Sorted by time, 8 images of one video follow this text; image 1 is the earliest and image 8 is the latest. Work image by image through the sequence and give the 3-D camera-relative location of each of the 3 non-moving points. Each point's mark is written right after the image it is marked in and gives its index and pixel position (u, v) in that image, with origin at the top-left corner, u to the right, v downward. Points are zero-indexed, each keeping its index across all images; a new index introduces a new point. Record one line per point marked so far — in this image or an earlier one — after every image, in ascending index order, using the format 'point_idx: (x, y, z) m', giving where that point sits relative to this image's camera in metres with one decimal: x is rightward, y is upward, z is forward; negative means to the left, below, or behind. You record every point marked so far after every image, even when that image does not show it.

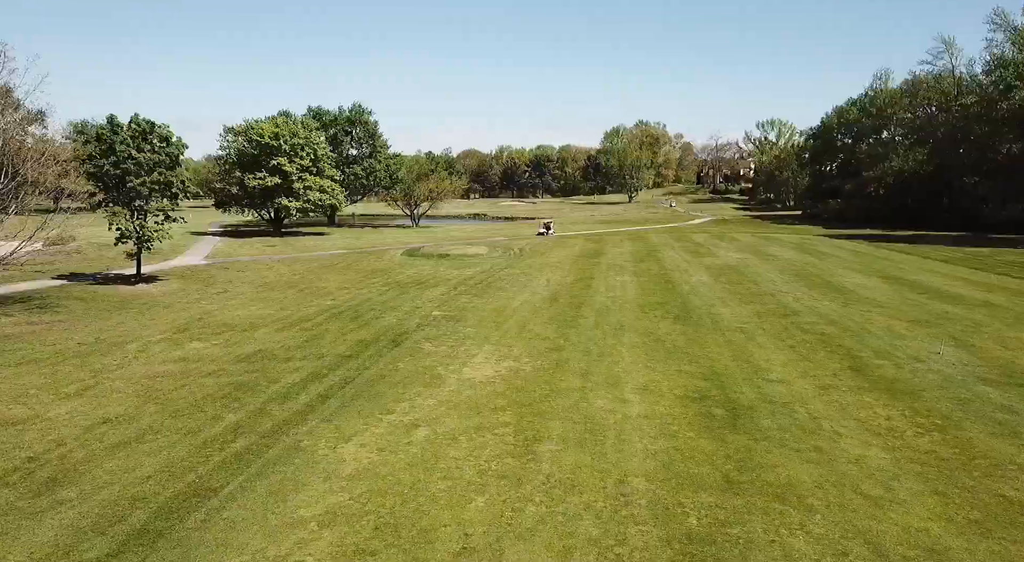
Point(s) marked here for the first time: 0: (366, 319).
0: (-3.9, -1.0, +18.3) m
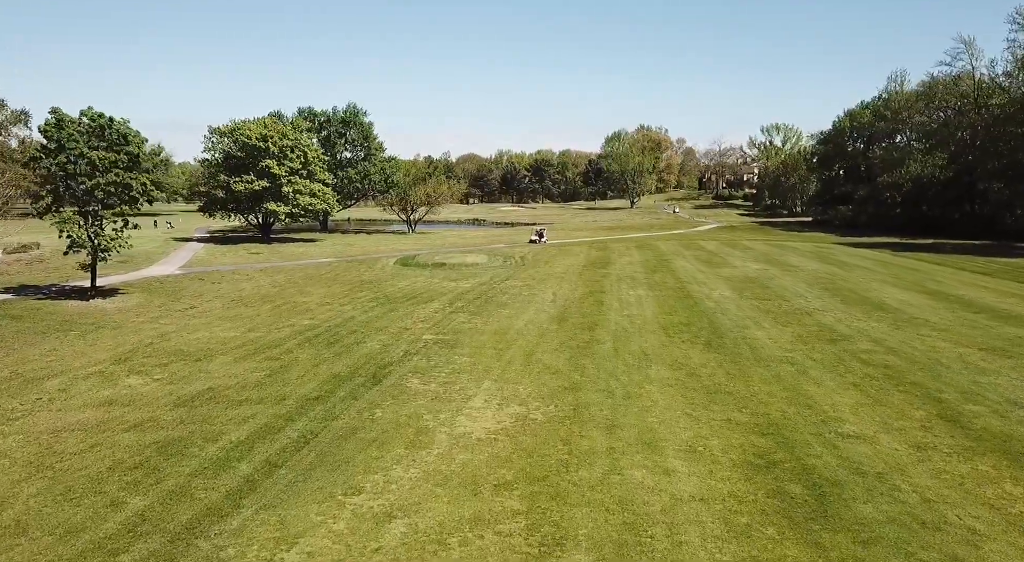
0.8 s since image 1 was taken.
0: (-3.8, -1.4, +15.6) m
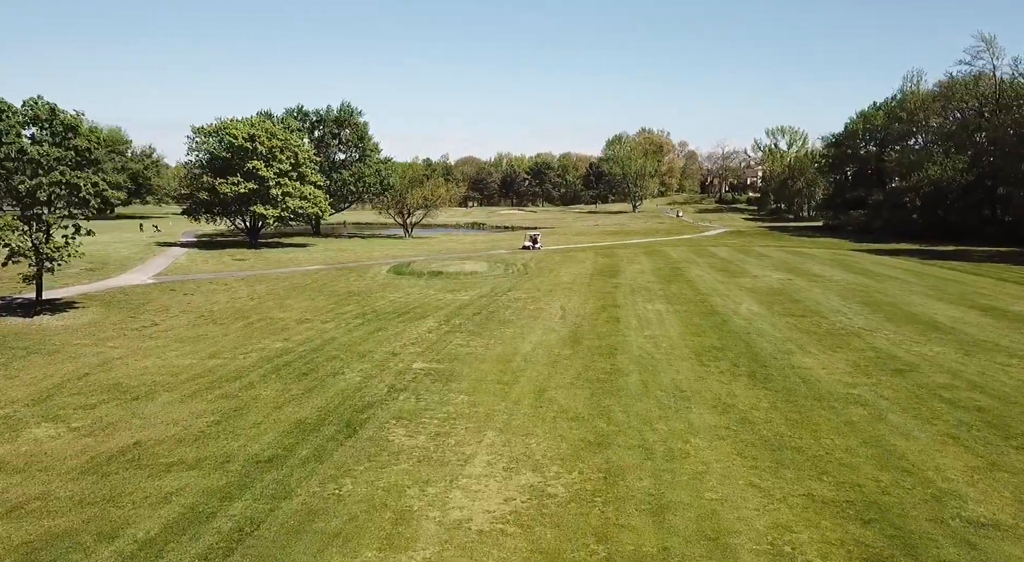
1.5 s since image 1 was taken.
0: (-3.7, -1.8, +13.0) m
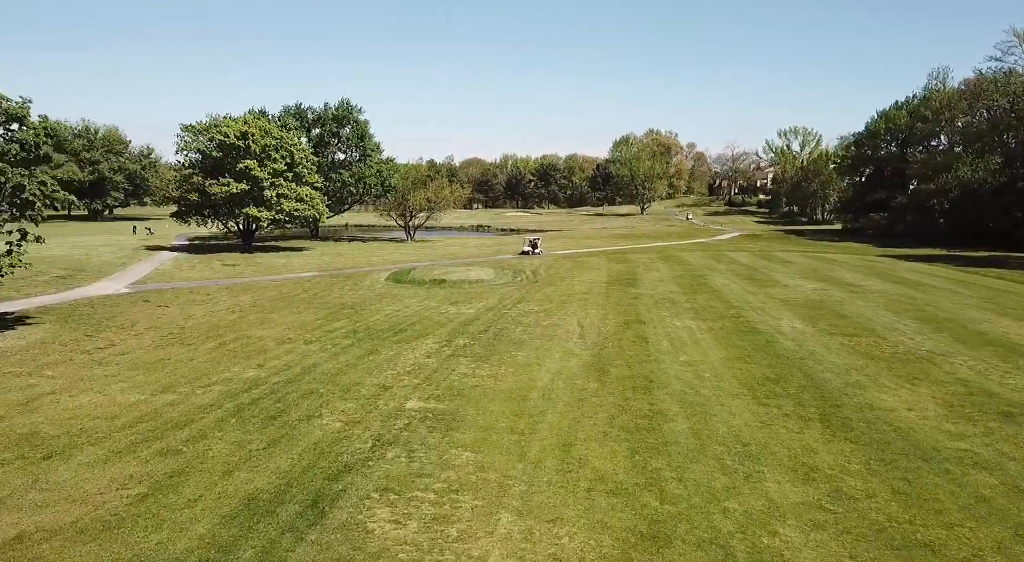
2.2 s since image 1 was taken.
0: (-3.4, -2.1, +10.5) m
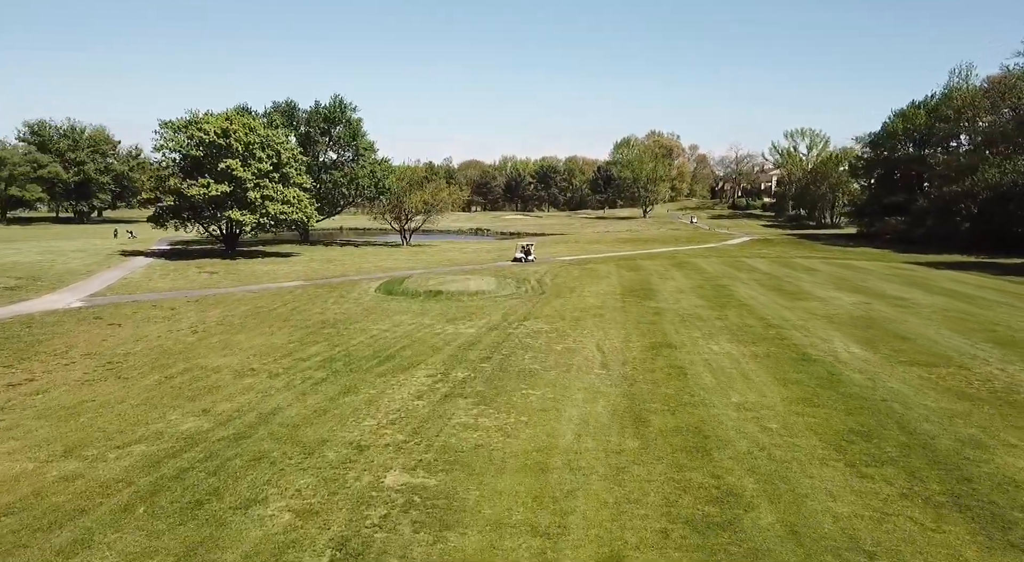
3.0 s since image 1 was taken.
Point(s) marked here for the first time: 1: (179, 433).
0: (-3.2, -2.5, +7.5) m
1: (-5.0, -2.3, +10.3) m
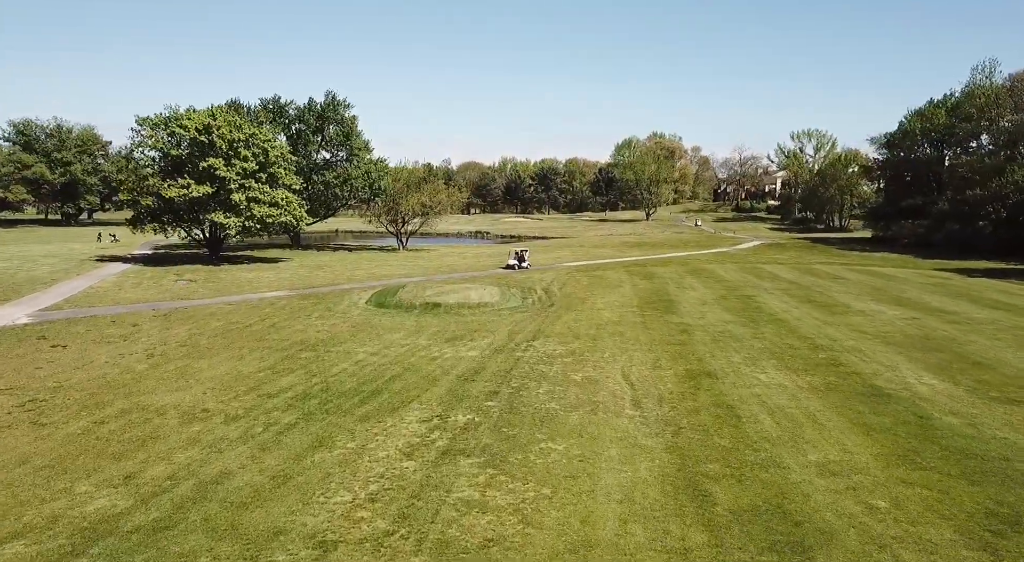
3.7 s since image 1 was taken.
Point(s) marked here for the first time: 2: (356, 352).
0: (-3.0, -2.8, +4.8) m
1: (-4.8, -2.6, +7.6) m
2: (-3.8, -1.7, +16.6) m
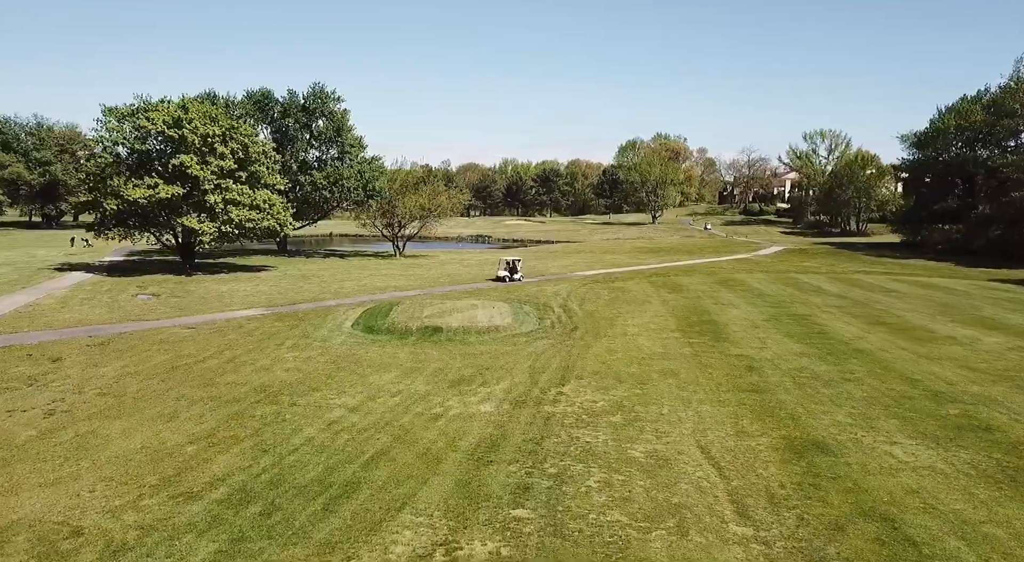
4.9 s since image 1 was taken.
0: (-2.5, -3.3, +0.6) m
1: (-4.2, -3.1, +3.4) m
2: (-3.3, -2.2, +12.4) m
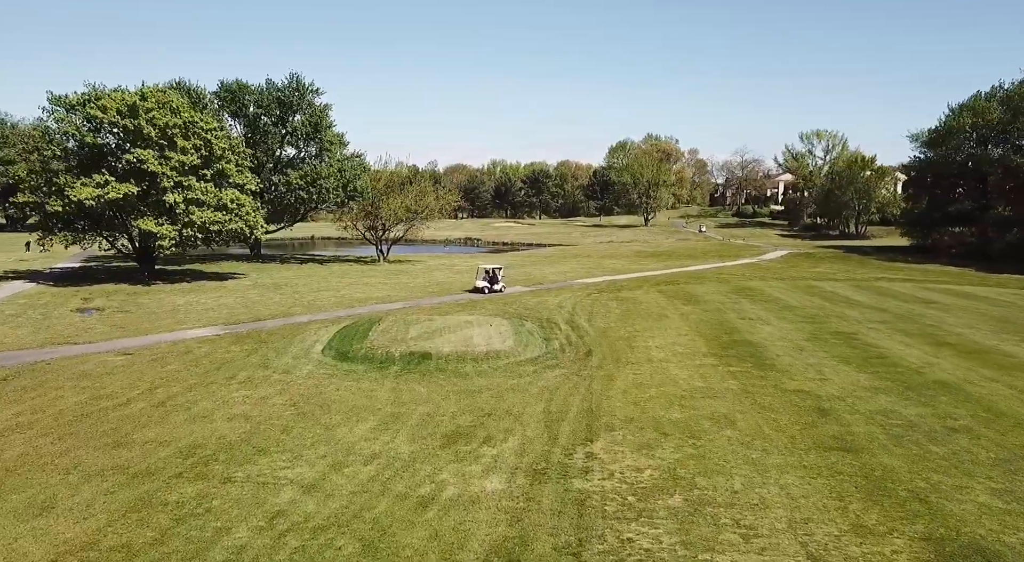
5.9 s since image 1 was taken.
0: (-2.0, -3.7, -2.9) m
1: (-3.8, -3.5, -0.2) m
2: (-3.0, -2.6, +8.9) m
